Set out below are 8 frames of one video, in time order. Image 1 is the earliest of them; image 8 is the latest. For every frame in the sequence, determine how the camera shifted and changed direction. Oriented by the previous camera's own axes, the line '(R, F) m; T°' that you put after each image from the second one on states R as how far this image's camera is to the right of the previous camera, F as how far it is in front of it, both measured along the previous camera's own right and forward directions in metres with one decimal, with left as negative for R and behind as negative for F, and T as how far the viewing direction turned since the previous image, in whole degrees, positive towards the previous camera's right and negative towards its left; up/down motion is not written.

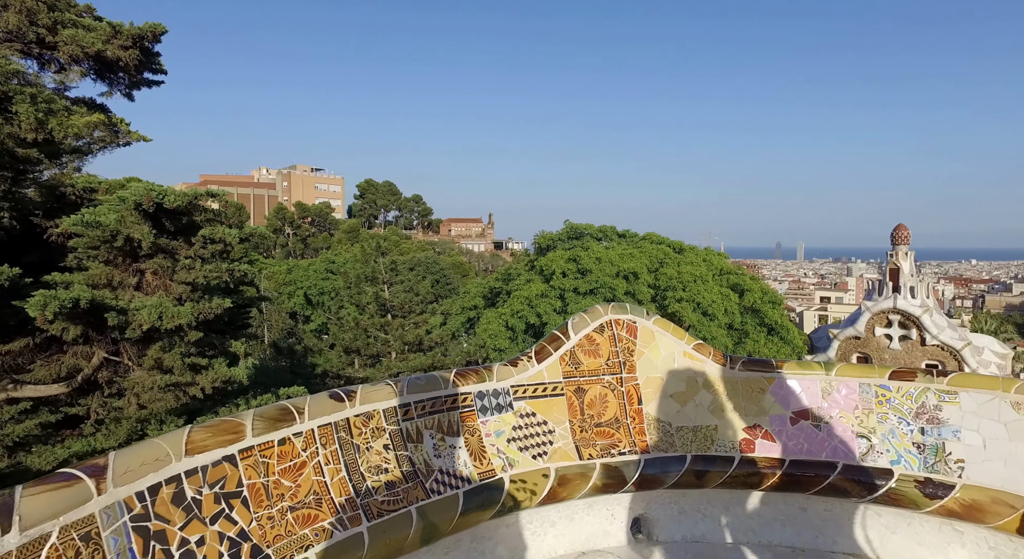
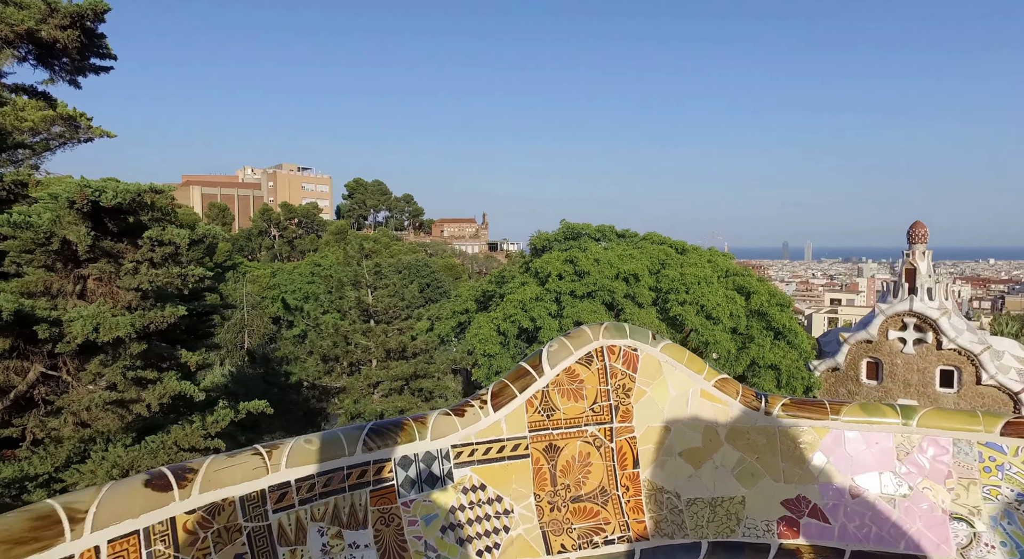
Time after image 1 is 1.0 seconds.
(+0.3, +1.2) m; 0°
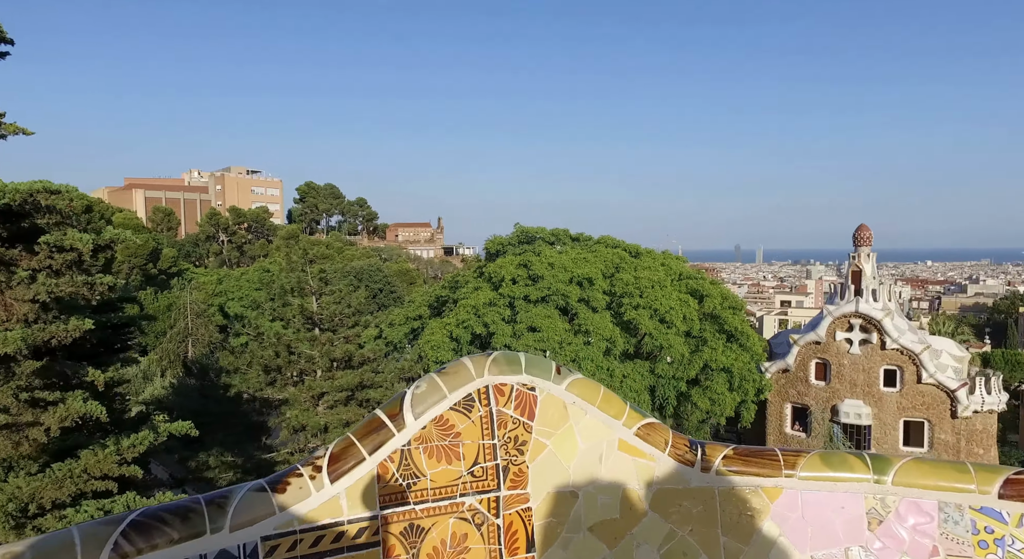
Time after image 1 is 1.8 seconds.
(+0.4, +0.3) m; +3°
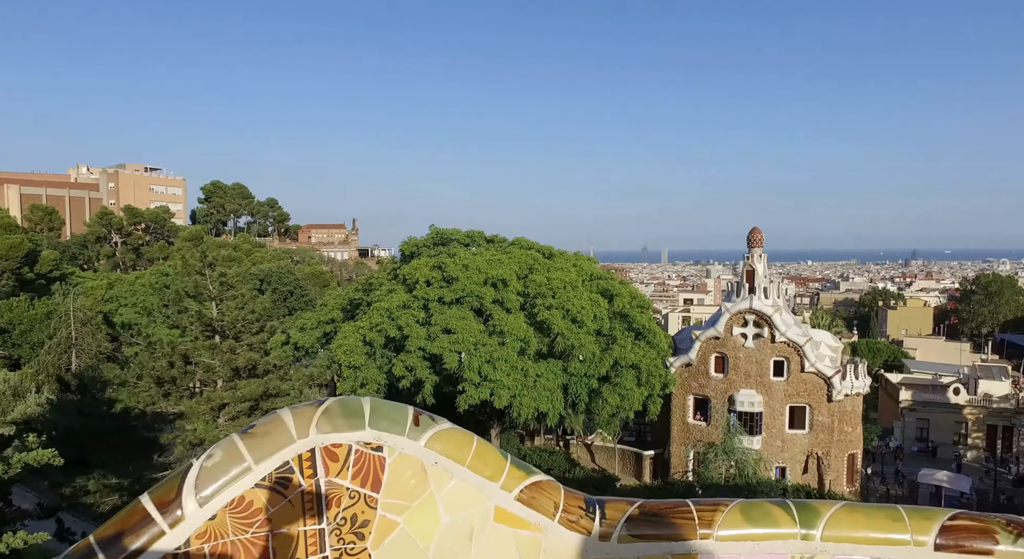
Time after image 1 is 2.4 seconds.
(+0.3, -0.2) m; +7°
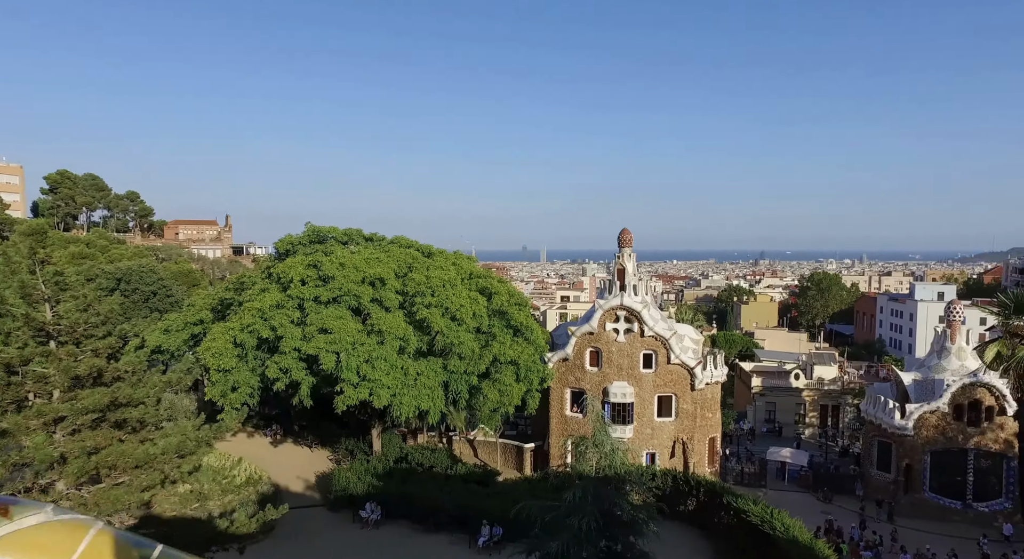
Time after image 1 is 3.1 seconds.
(+0.6, -0.3) m; +9°
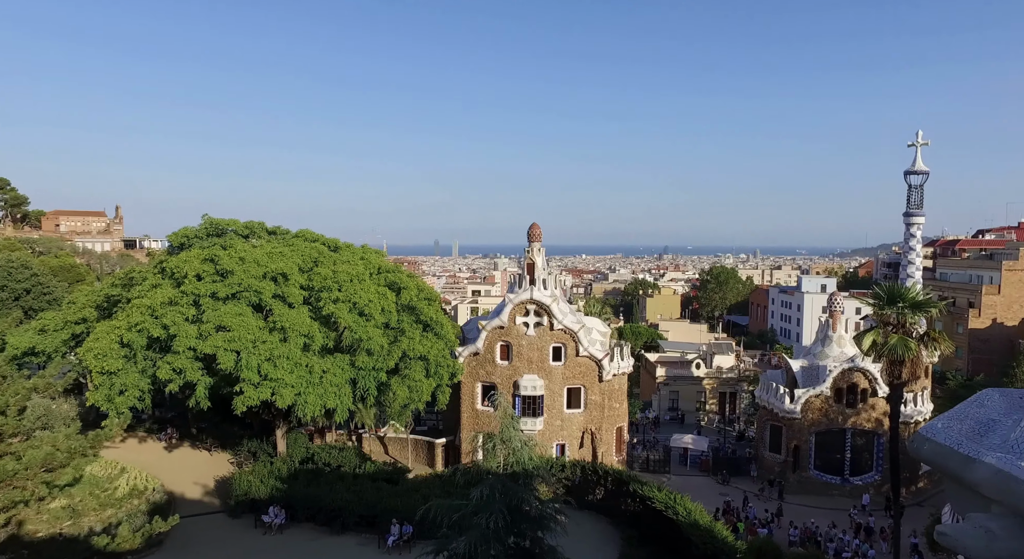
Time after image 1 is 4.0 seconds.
(+0.1, +0.1) m; +7°
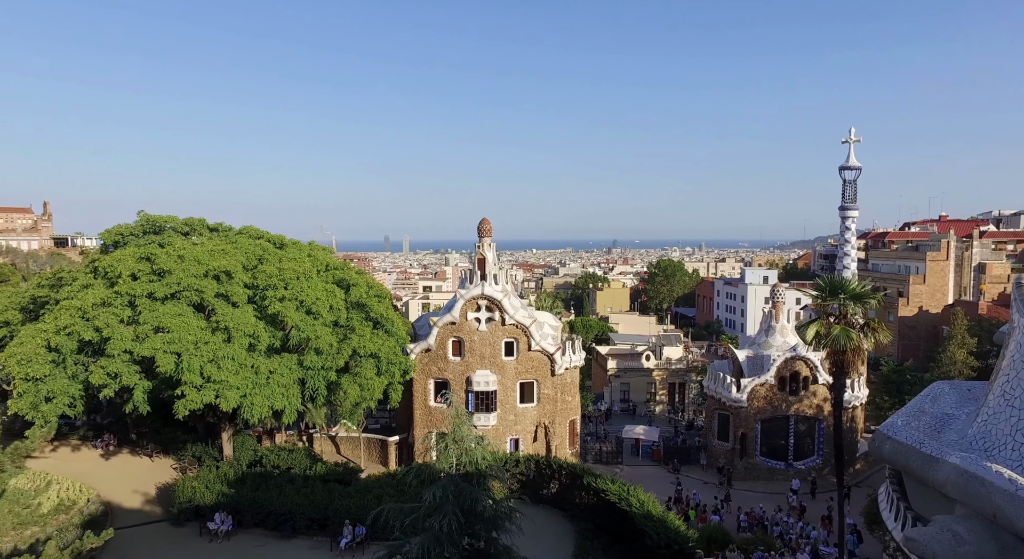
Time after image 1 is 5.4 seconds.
(-0.2, +0.1) m; +5°
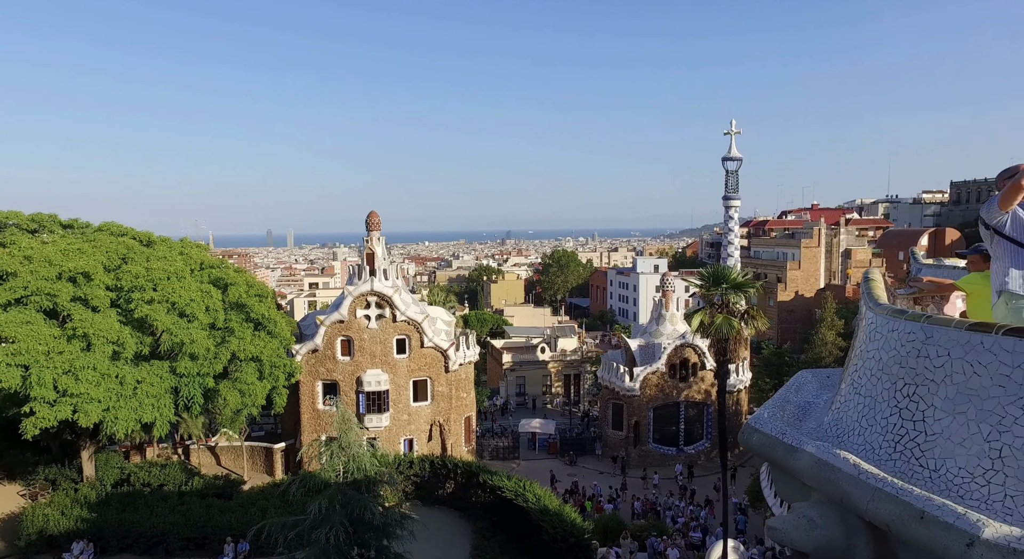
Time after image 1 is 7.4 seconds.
(+0.6, +0.7) m; +8°
